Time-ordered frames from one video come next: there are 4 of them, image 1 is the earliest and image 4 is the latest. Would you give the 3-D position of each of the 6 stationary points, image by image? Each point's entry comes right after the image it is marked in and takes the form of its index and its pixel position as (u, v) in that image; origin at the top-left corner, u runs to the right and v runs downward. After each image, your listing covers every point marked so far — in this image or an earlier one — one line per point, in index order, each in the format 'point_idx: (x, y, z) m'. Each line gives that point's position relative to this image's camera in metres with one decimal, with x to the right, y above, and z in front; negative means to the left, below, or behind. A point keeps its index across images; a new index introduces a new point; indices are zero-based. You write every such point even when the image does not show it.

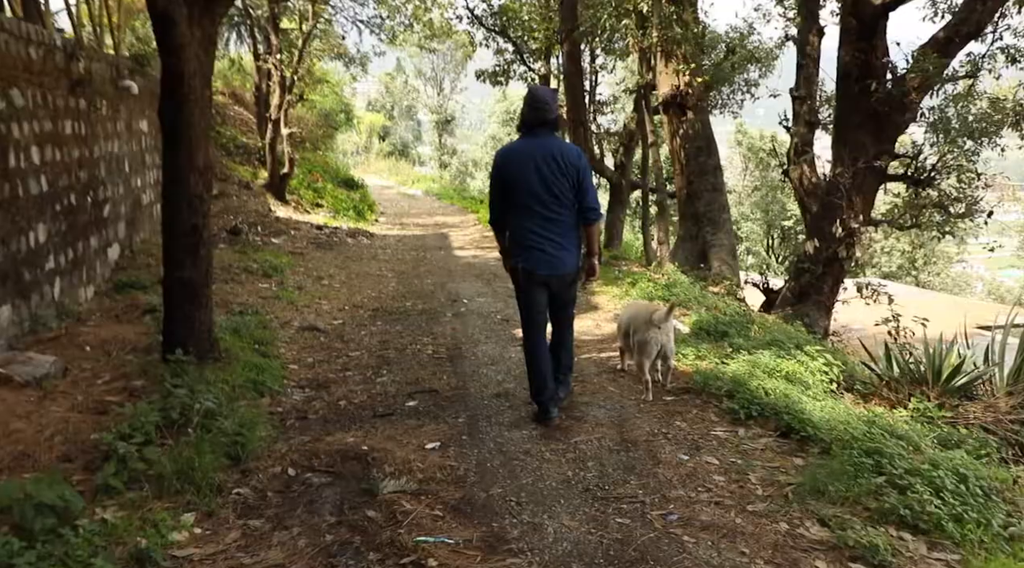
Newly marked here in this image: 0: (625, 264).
0: (+1.6, +0.3, +11.9) m
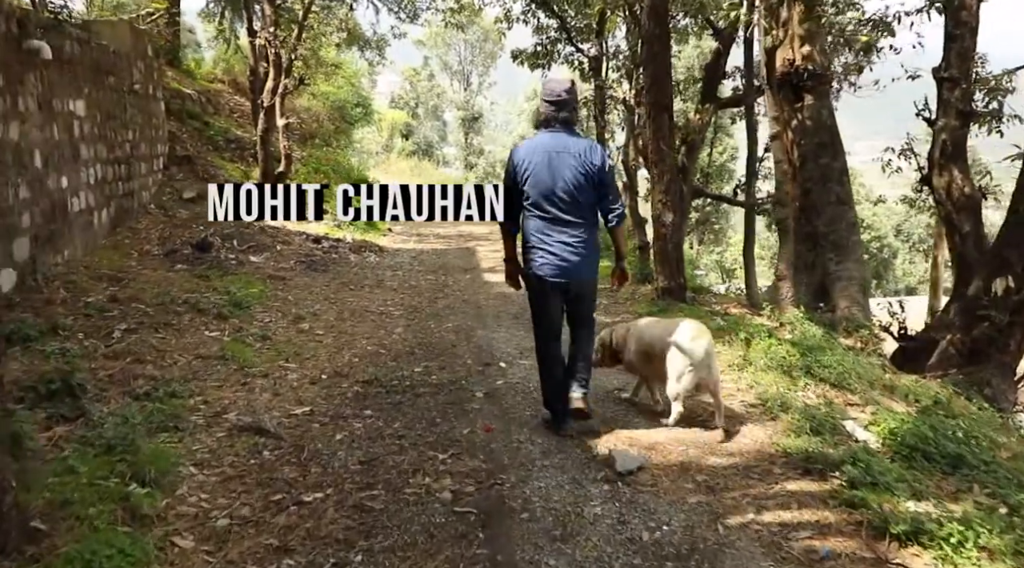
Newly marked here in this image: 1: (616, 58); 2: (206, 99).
0: (+2.1, -0.2, +8.8) m
1: (+1.7, +3.7, +13.6) m
2: (-6.4, +3.9, +17.6) m
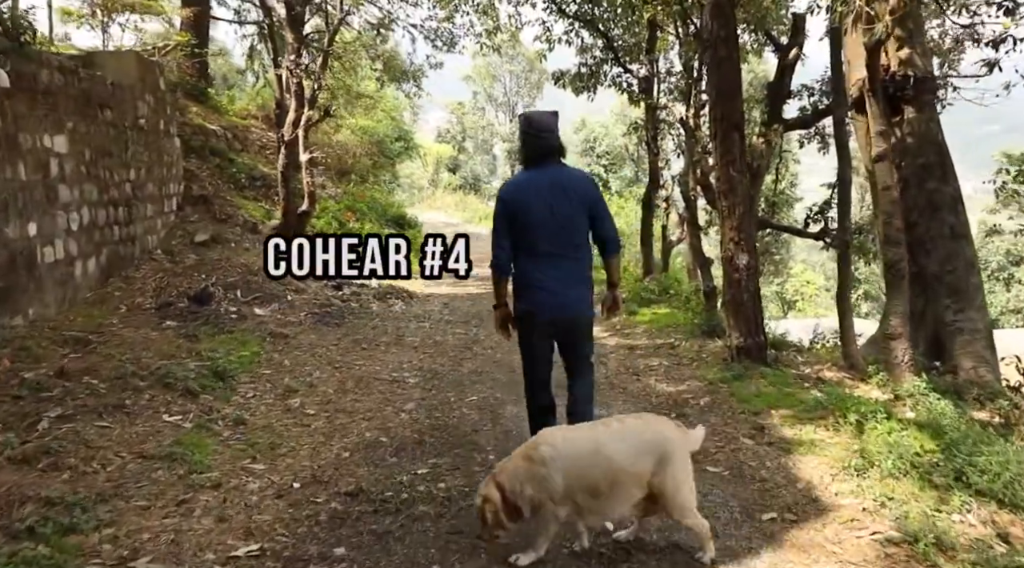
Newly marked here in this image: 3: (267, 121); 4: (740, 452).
0: (+2.5, -0.6, +7.1) m
1: (+2.3, +3.0, +12.1) m
2: (-5.6, +3.0, +16.6) m
3: (-5.7, +3.7, +19.2) m
4: (+1.3, -1.0, +4.8) m
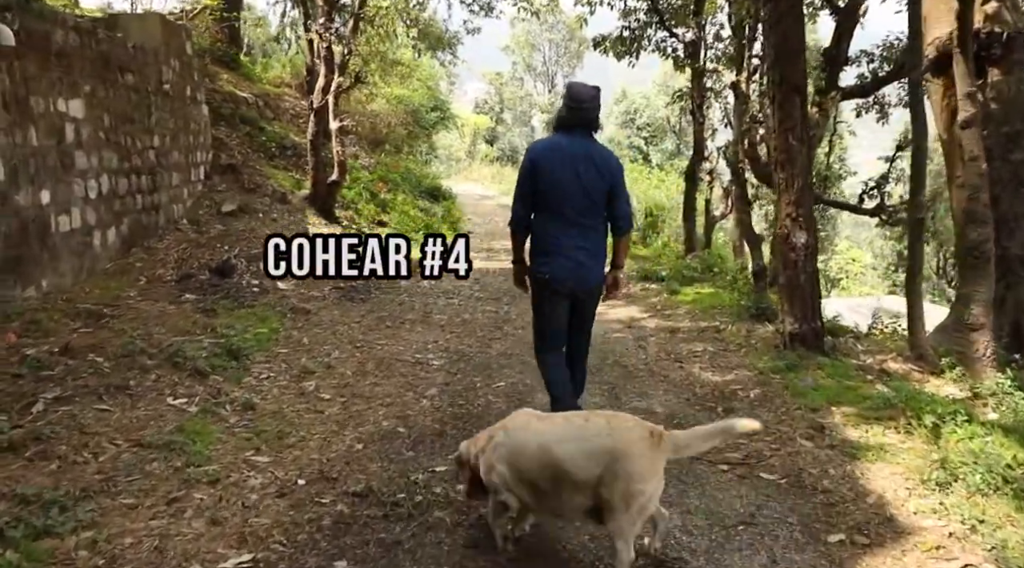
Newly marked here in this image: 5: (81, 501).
0: (+2.7, -0.5, +6.5) m
1: (+2.8, +3.3, +11.4) m
2: (-4.8, +3.5, +16.3) m
3: (-4.8, +4.4, +18.8) m
4: (+1.4, -0.9, +4.3) m
5: (-1.9, -0.9, +3.6) m
